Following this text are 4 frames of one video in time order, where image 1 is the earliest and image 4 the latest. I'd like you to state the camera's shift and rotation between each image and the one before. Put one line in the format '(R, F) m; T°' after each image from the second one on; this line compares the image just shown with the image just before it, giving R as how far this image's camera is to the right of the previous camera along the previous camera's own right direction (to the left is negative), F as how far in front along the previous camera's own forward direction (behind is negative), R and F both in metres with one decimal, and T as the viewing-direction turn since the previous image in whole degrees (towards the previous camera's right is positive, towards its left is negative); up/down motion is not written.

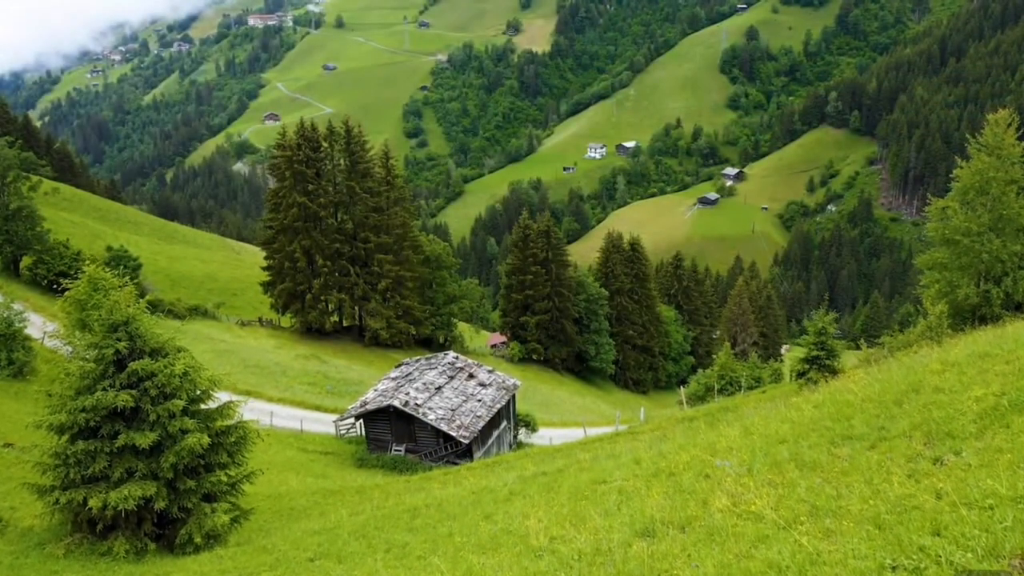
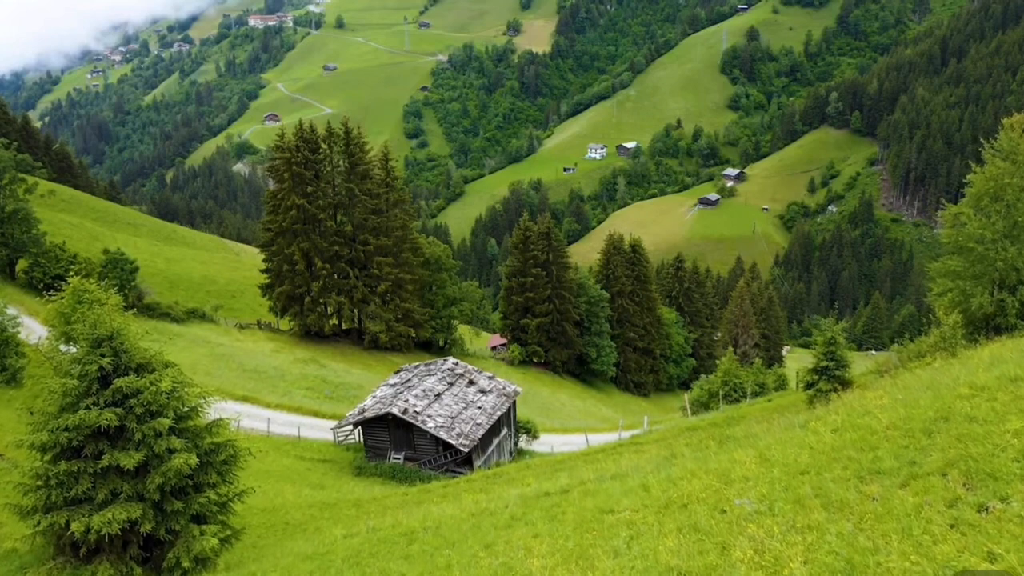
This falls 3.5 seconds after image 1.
(0.0, +0.9) m; 0°
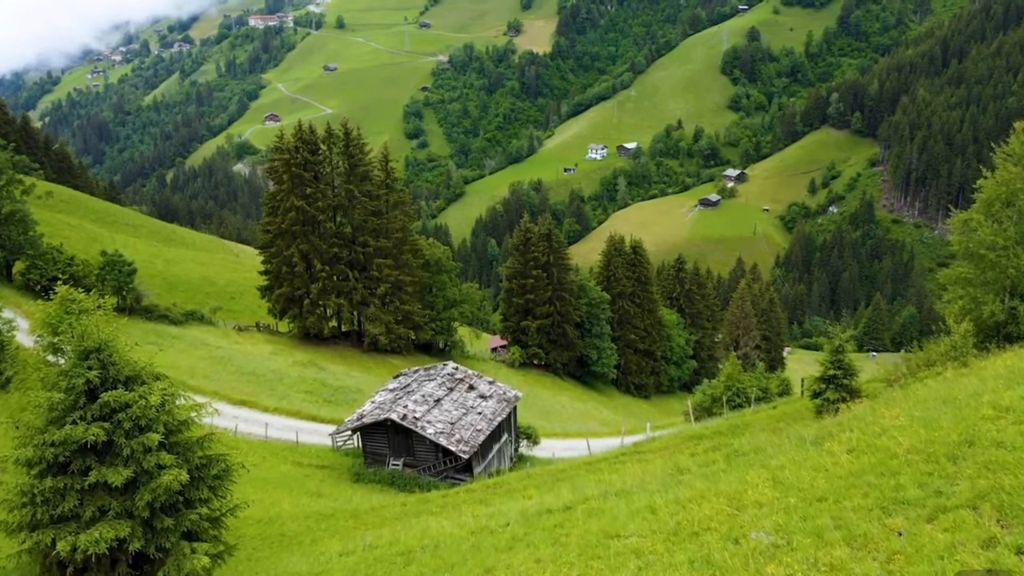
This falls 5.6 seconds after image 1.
(0.0, +0.7) m; 0°
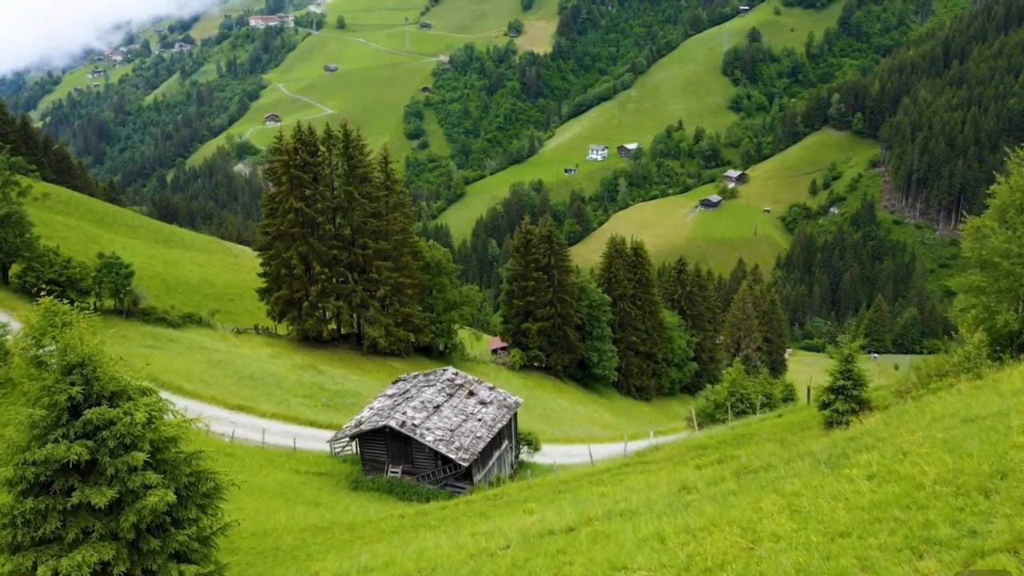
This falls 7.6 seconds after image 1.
(0.0, +0.8) m; 0°
